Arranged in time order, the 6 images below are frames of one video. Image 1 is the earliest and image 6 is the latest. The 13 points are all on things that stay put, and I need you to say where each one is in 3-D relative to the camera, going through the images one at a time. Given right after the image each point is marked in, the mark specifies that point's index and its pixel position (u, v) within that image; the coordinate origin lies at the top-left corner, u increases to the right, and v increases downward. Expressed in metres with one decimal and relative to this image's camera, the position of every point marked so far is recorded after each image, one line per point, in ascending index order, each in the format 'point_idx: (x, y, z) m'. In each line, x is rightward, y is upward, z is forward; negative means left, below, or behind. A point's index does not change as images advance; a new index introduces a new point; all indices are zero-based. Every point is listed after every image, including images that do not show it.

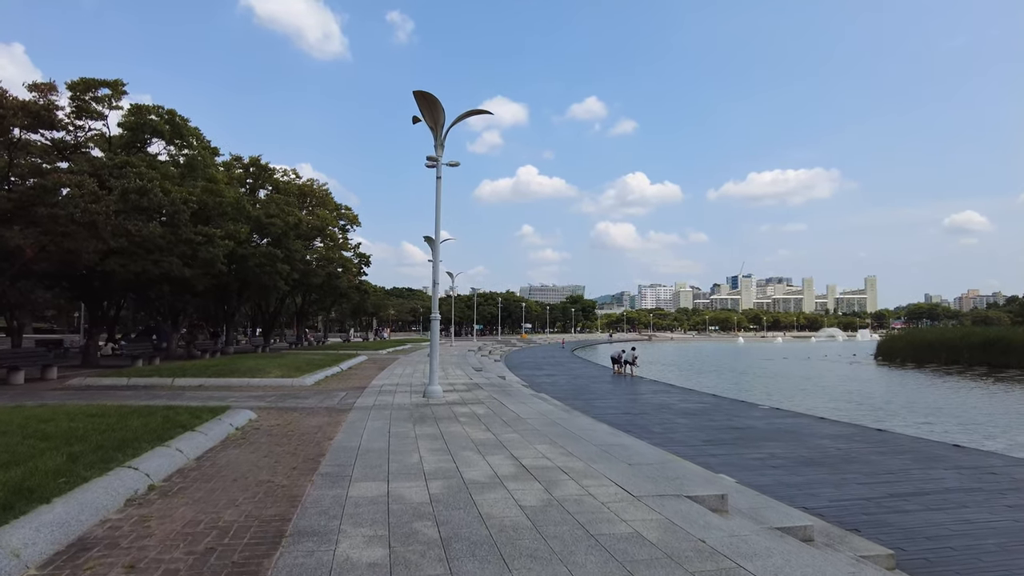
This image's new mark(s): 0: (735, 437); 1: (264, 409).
0: (+5.7, -3.9, +14.9) m
1: (-4.8, -2.4, +11.3) m
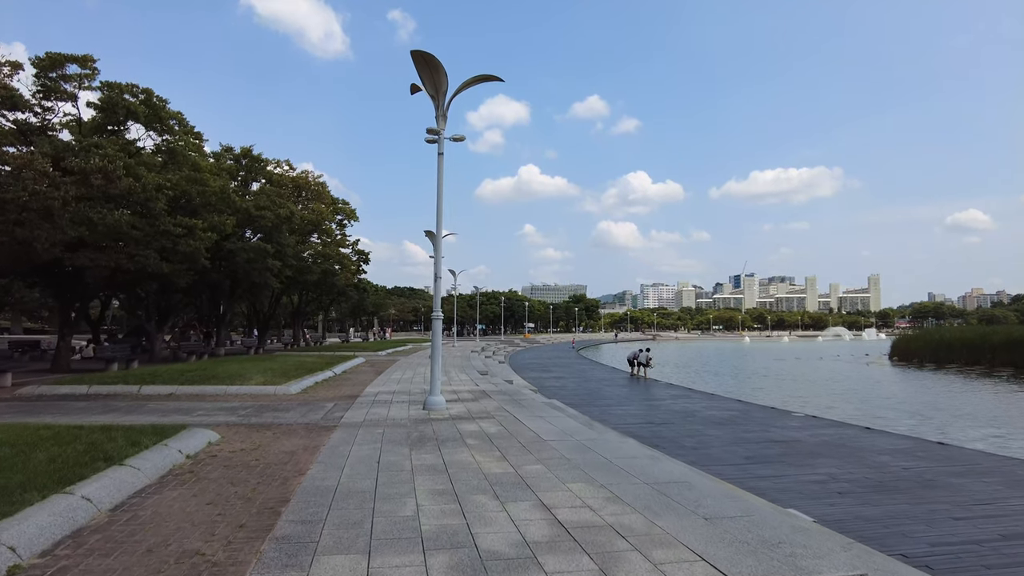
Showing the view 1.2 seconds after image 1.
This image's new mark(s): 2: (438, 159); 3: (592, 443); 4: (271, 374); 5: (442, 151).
0: (+6.0, -3.7, +13.0) m
1: (-4.6, -2.3, +9.4) m
2: (-1.5, +2.7, +11.9) m
3: (+1.2, -2.3, +8.4) m
4: (-6.7, -2.4, +16.1) m
5: (-1.5, +2.9, +12.0) m
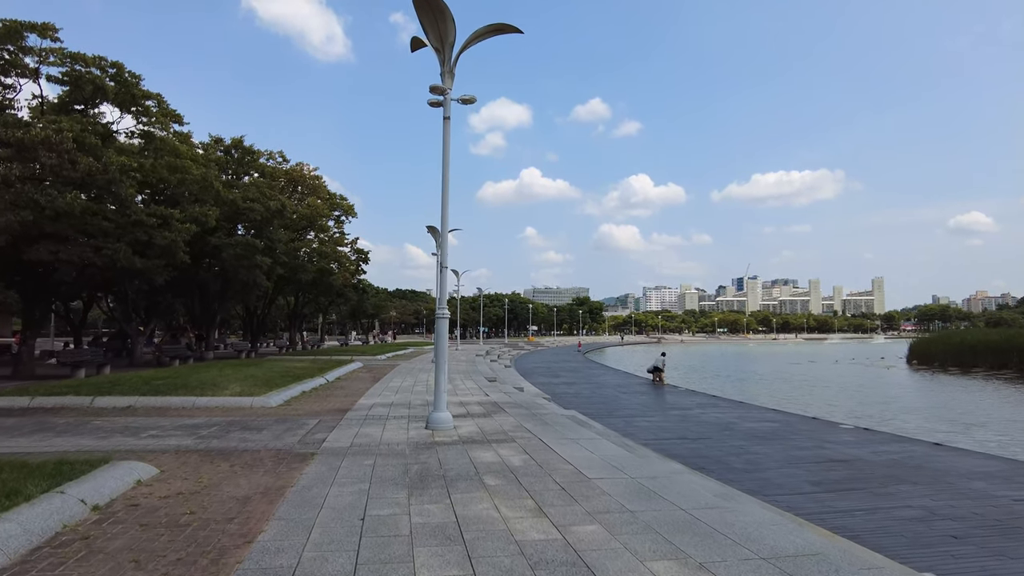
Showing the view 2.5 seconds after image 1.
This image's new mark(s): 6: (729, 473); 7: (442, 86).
0: (+6.4, -3.6, +10.9) m
1: (-4.2, -2.1, +7.4) m
2: (-1.2, +2.8, +9.9) m
3: (+1.5, -2.1, +6.3) m
4: (-6.3, -2.3, +14.0) m
5: (-1.1, +3.0, +9.9) m
6: (+4.3, -3.6, +11.4) m
7: (-1.2, +3.5, +10.0) m
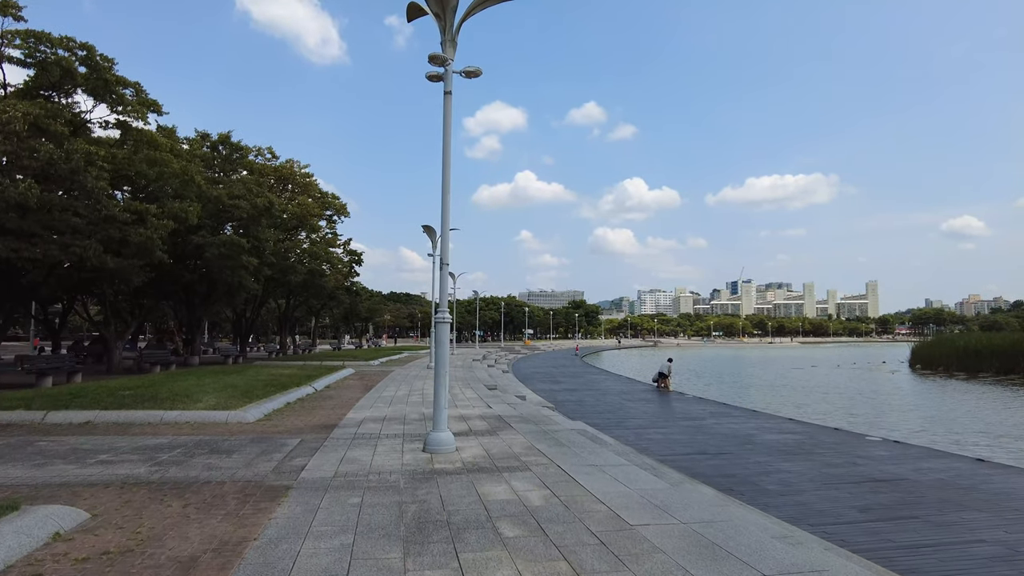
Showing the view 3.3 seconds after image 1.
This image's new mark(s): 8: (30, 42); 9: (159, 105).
0: (+6.5, -3.6, +9.7) m
1: (-4.0, -2.1, +6.1) m
2: (-1.0, +2.8, +8.6) m
3: (+1.7, -2.1, +5.1) m
4: (-6.2, -2.3, +12.7) m
5: (-0.9, +3.0, +8.7) m
6: (+4.4, -3.7, +10.2) m
7: (-1.0, +3.5, +8.7) m
8: (-12.8, +6.6, +15.4) m
9: (-11.2, +5.9, +18.1) m
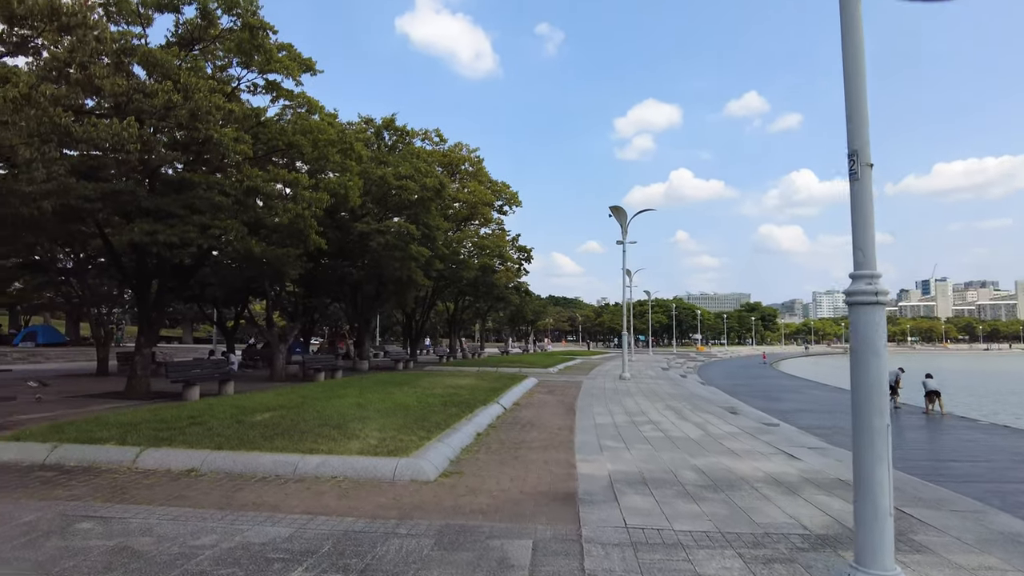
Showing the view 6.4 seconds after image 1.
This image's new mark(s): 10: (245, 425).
0: (+9.8, -3.0, +2.6) m
1: (-1.3, -1.7, +1.8) m
2: (+2.2, +3.2, +3.6) m
3: (+3.9, -1.6, -0.6) m
4: (-1.7, -2.0, +8.8) m
5: (+2.2, +3.4, +3.6) m
6: (+7.9, -3.1, +3.6) m
7: (+2.1, +3.9, +3.7) m
8: (-7.5, +6.8, +13.2) m
9: (-5.3, +6.1, +15.4) m
10: (-3.5, -1.9, +8.0) m
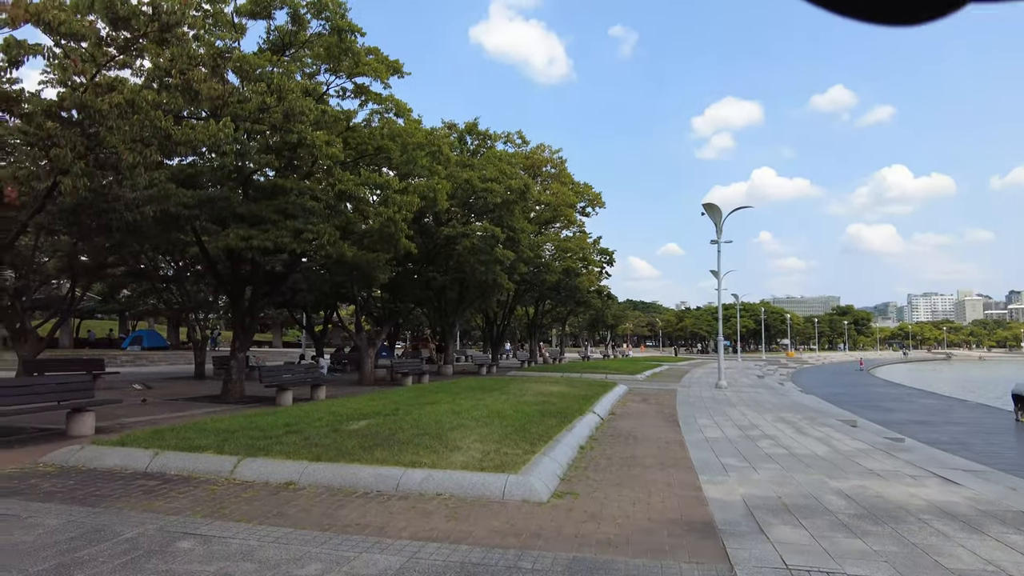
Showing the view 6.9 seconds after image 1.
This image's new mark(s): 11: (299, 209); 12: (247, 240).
0: (+10.5, -2.9, +0.6) m
1: (-0.7, -1.7, +1.3) m
2: (+2.9, +3.3, +2.6) m
3: (+4.2, -1.5, -1.8) m
4: (-0.2, -2.0, +8.2) m
5: (+3.0, +3.5, +2.6) m
6: (+8.7, -3.0, +1.8) m
7: (+2.9, +4.0, +2.7) m
8: (-5.5, +6.6, +13.4) m
9: (-3.0, +6.0, +15.3) m
10: (-2.1, -2.0, +7.6) m
11: (-4.5, +1.8, +12.6) m
12: (-5.3, +1.0, +12.2) m
